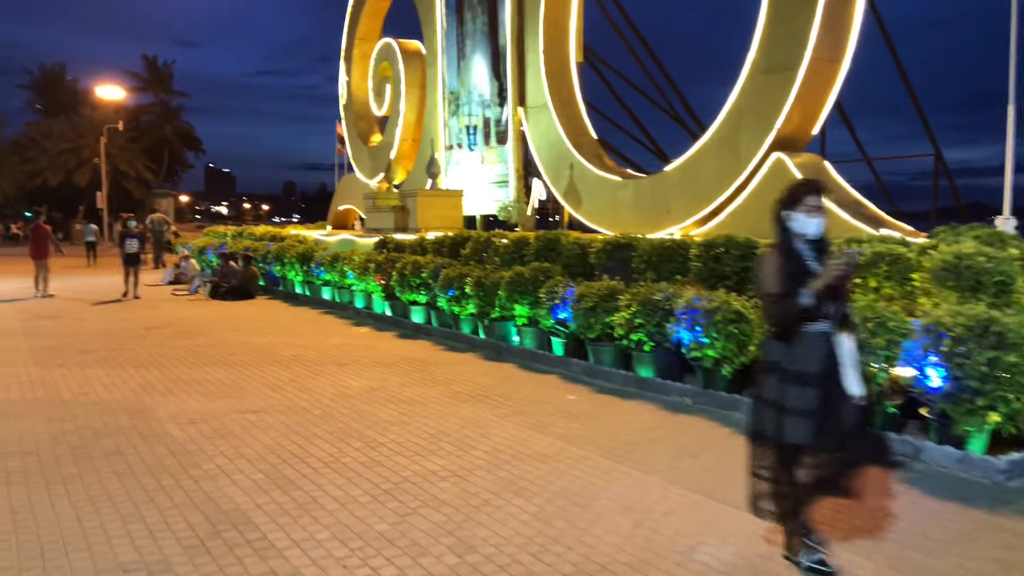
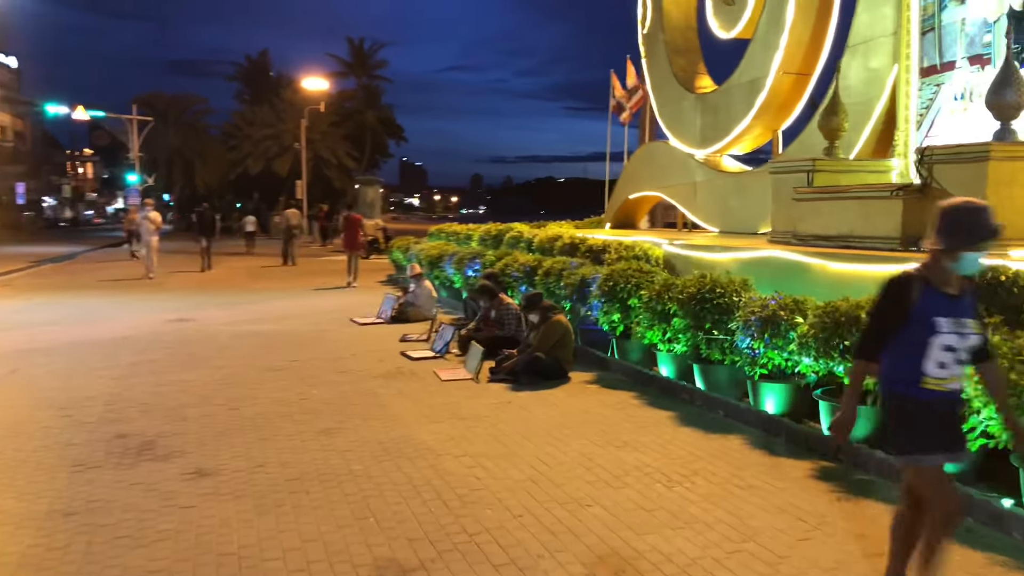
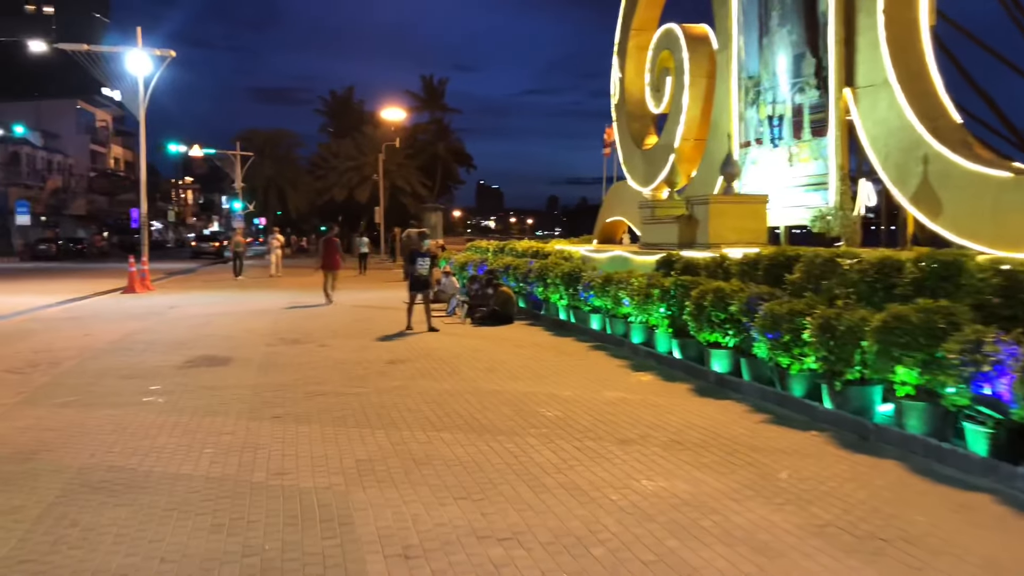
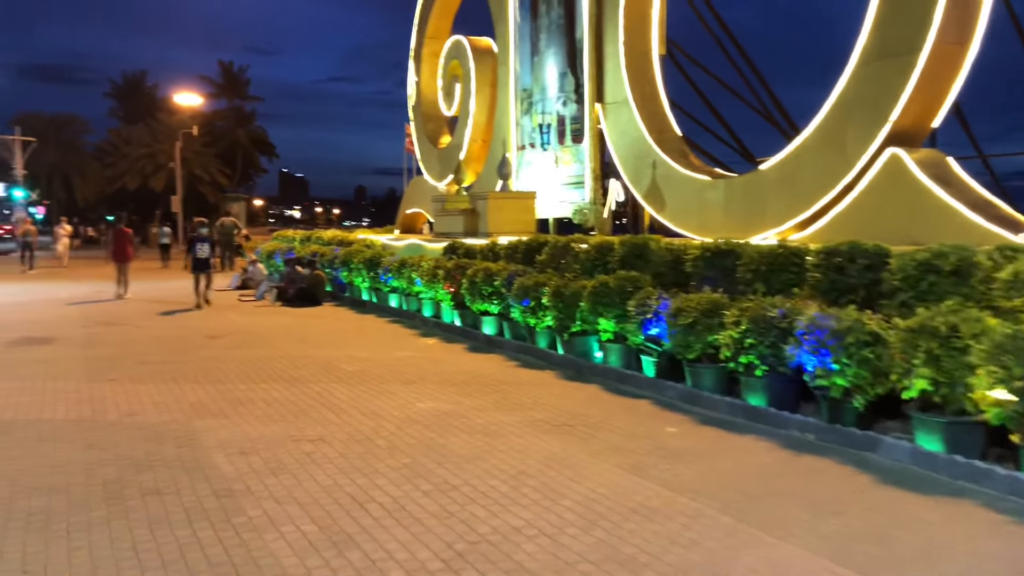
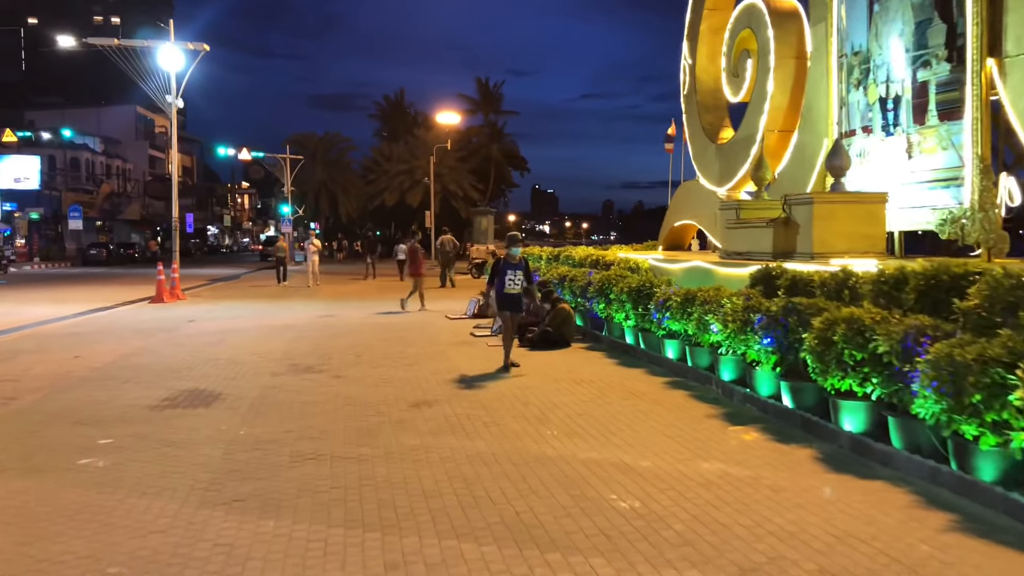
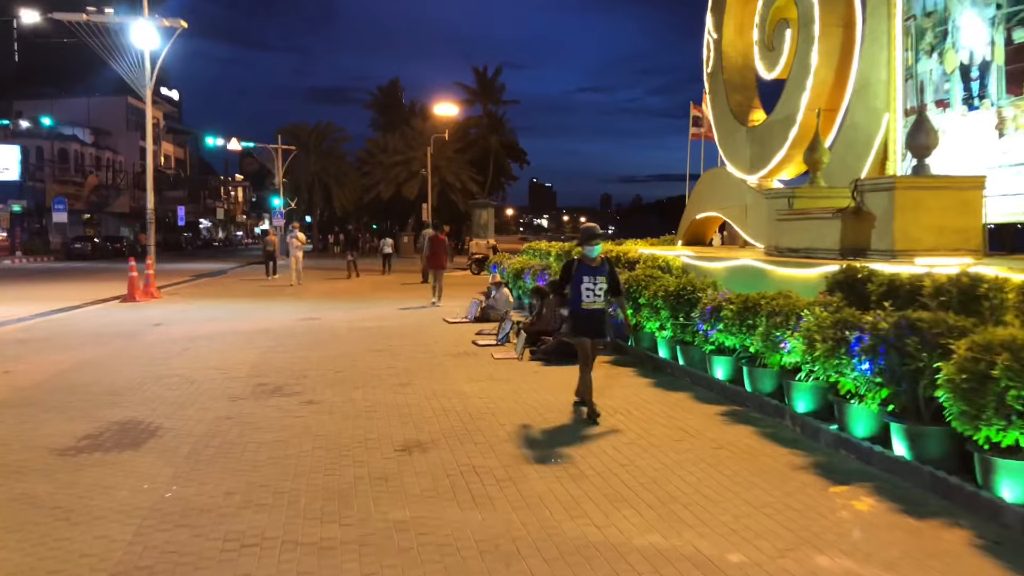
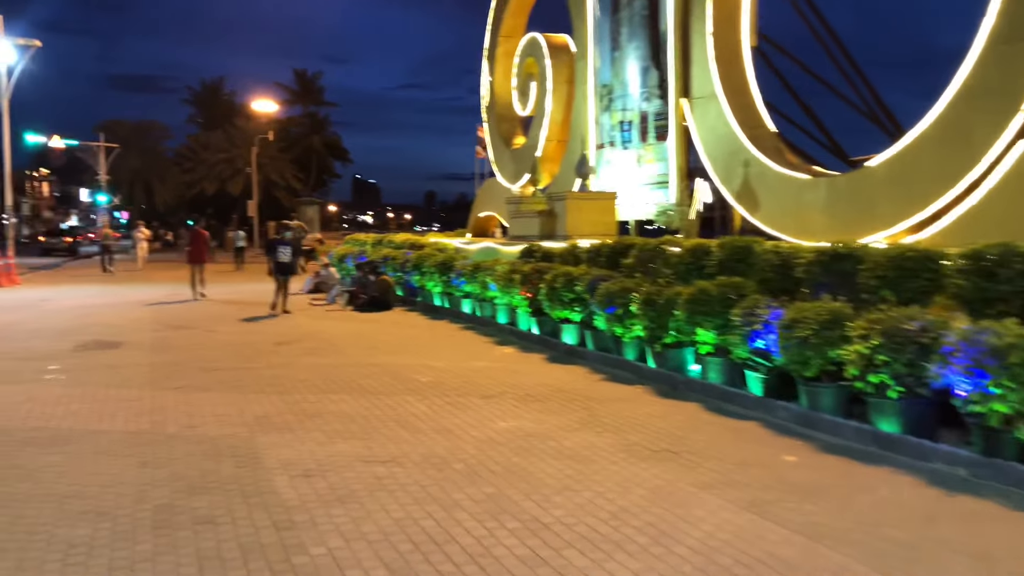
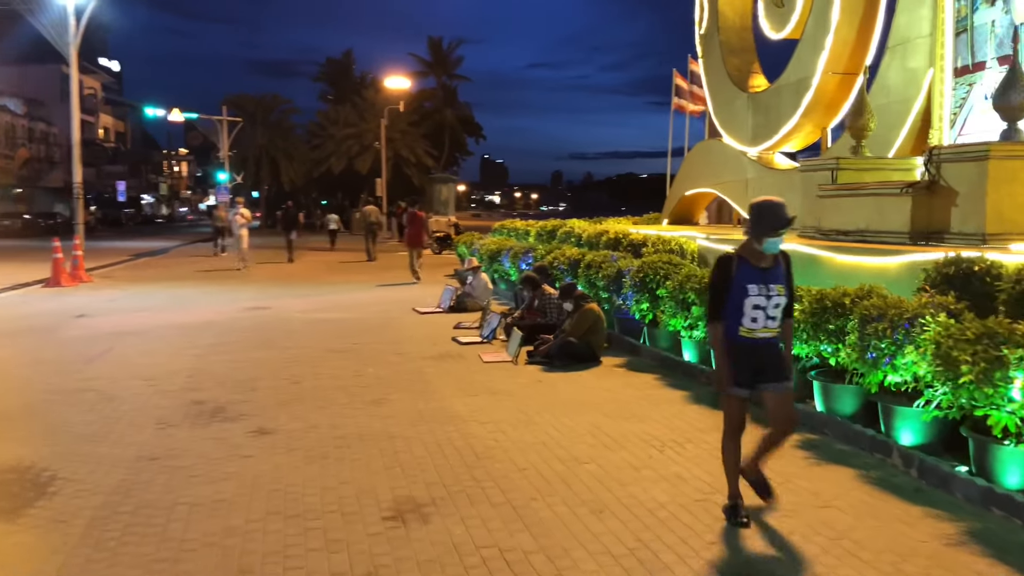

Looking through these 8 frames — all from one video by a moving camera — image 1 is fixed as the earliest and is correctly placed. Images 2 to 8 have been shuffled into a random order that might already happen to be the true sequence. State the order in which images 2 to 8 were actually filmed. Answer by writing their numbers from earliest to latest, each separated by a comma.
4, 7, 3, 5, 6, 8, 2
